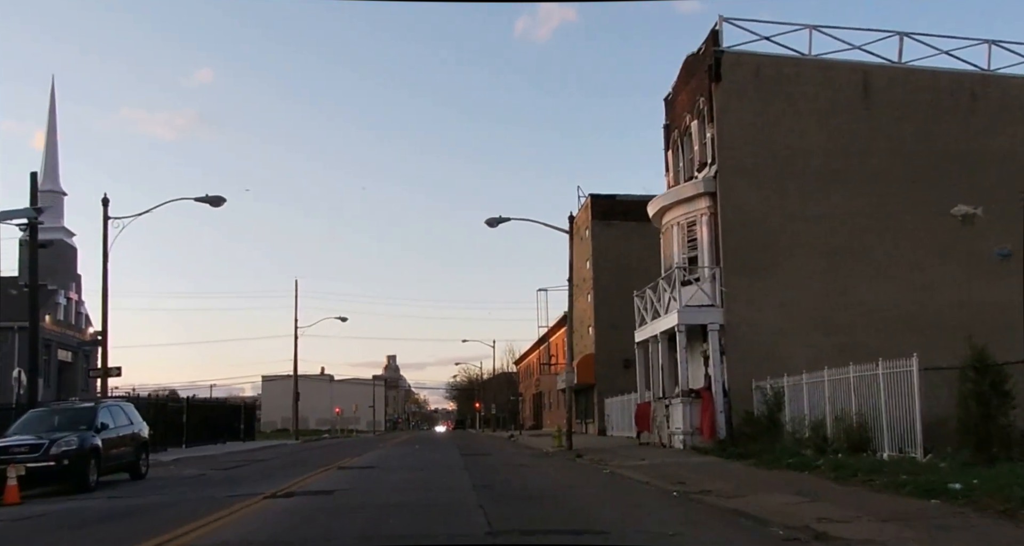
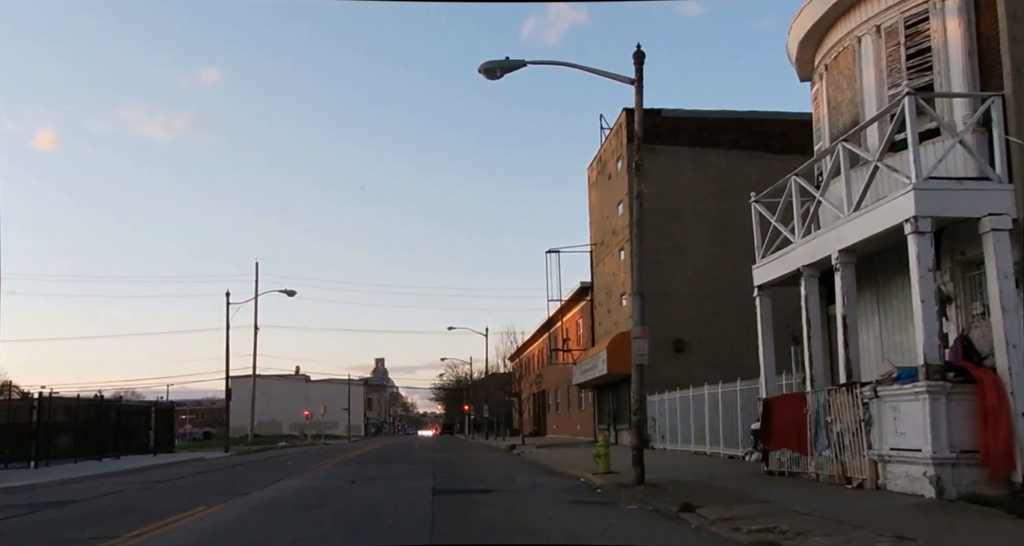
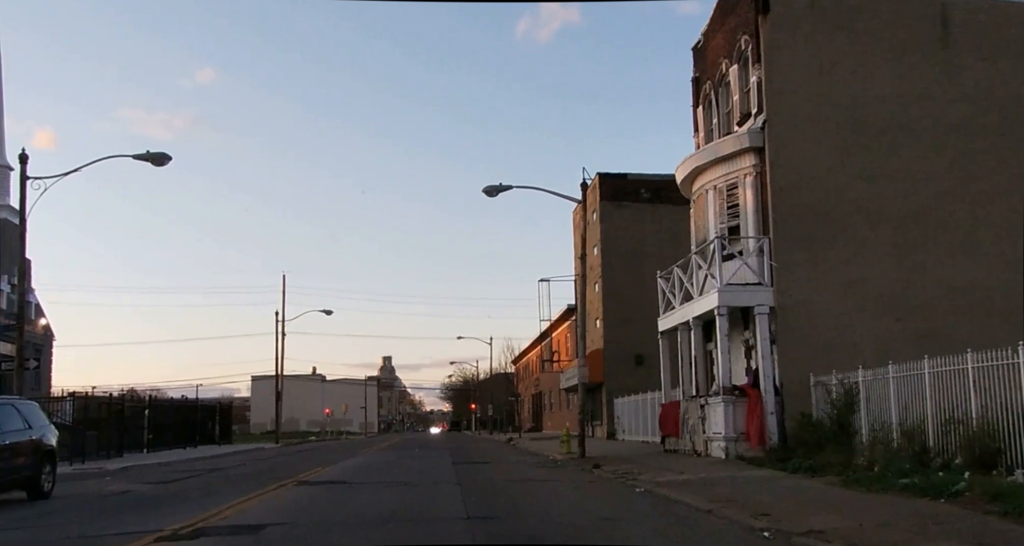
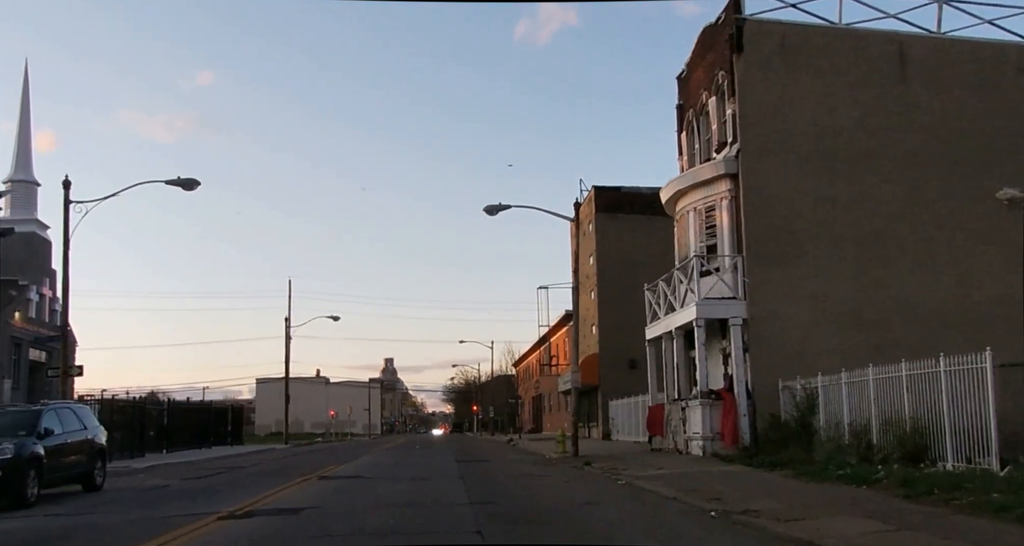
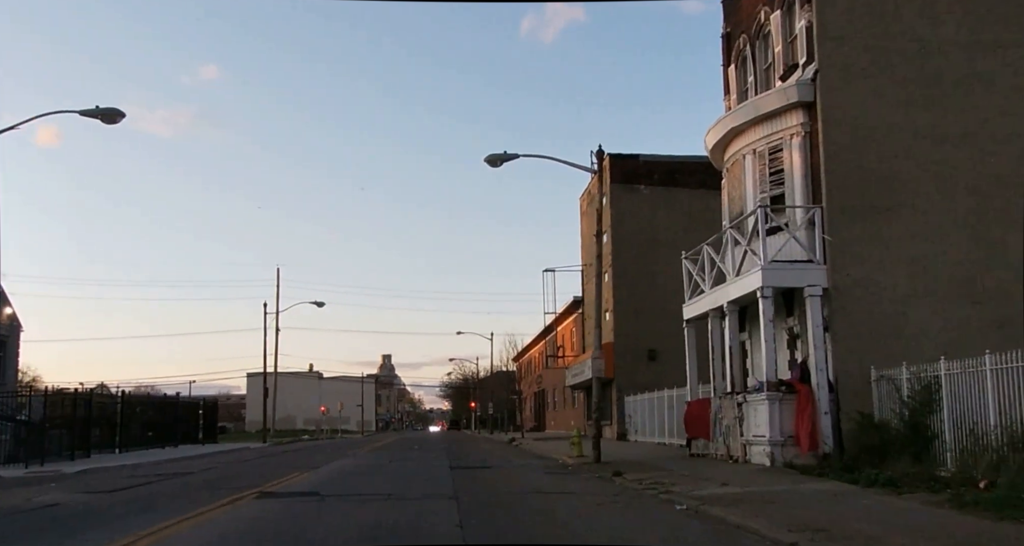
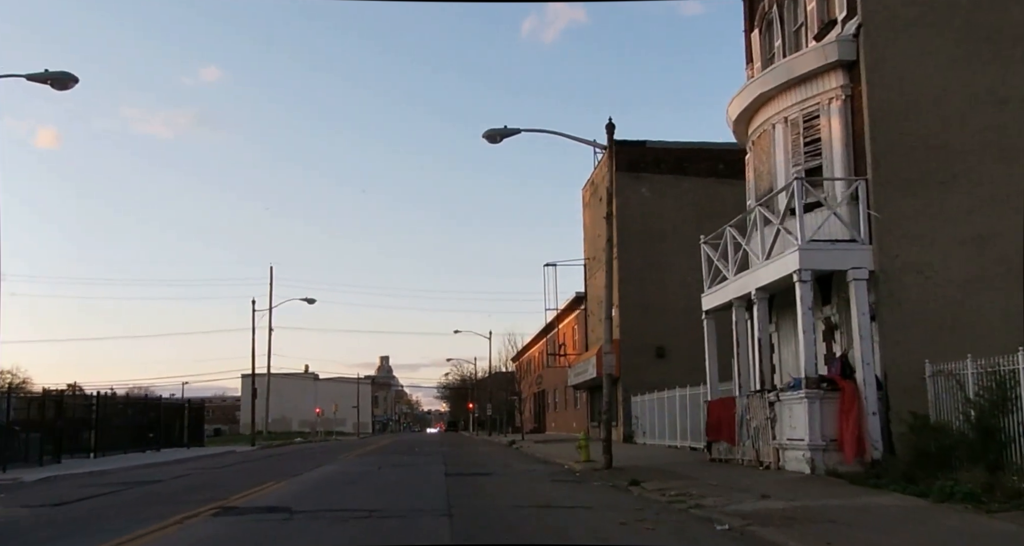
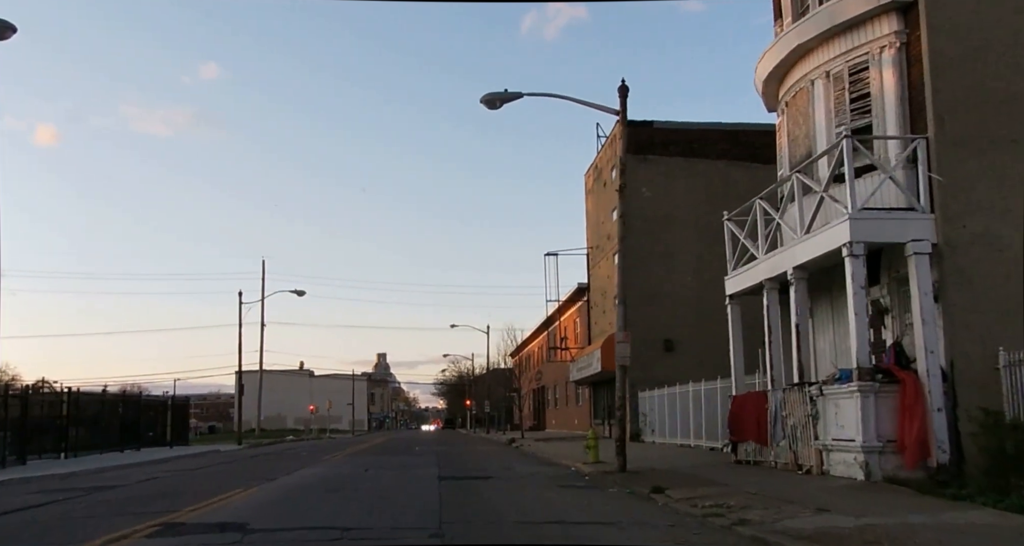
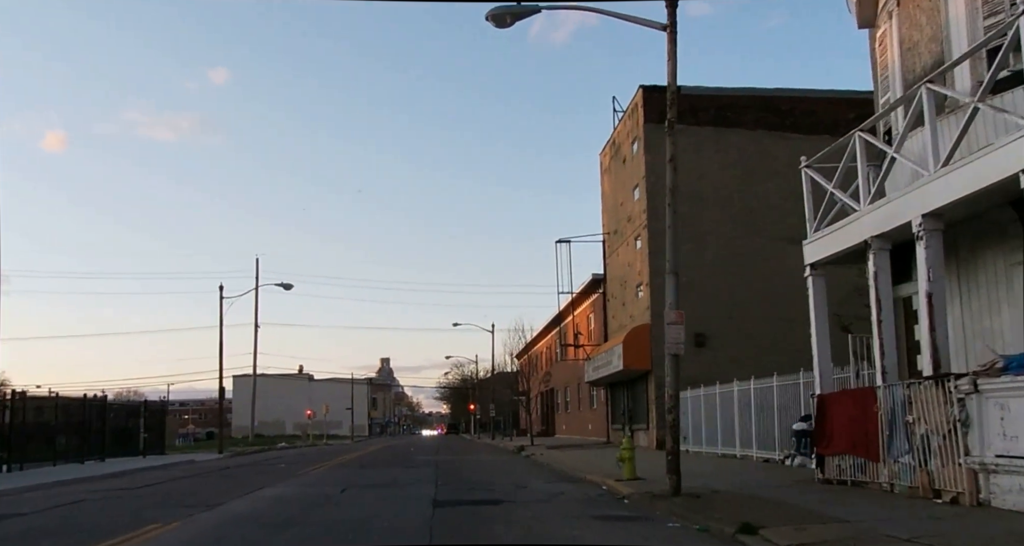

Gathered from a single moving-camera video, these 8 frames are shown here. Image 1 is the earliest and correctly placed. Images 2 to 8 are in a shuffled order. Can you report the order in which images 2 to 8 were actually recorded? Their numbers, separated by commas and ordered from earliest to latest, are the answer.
4, 3, 5, 6, 7, 2, 8
